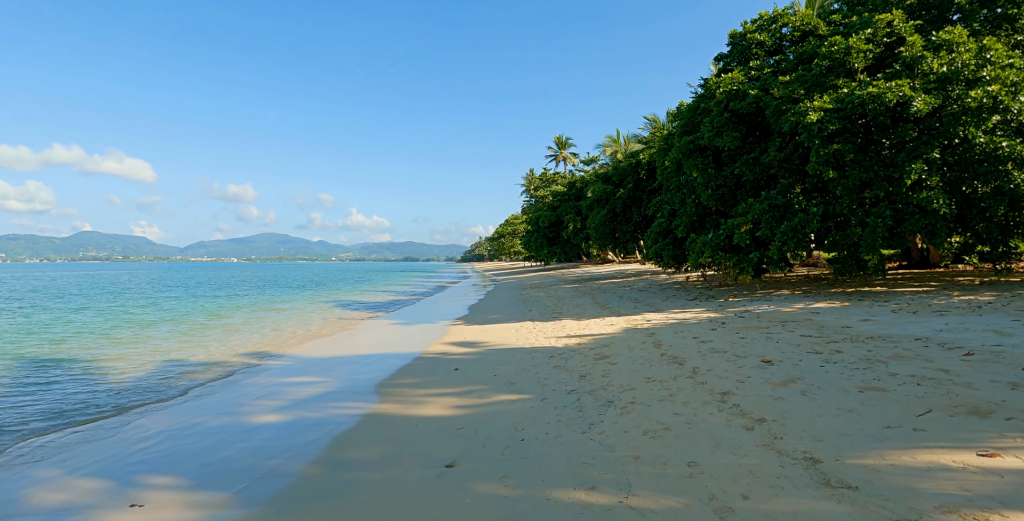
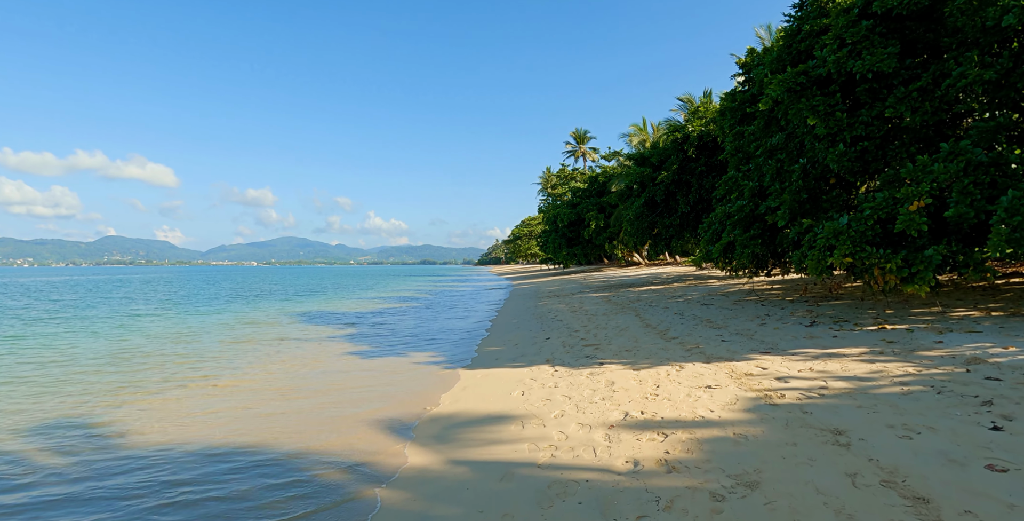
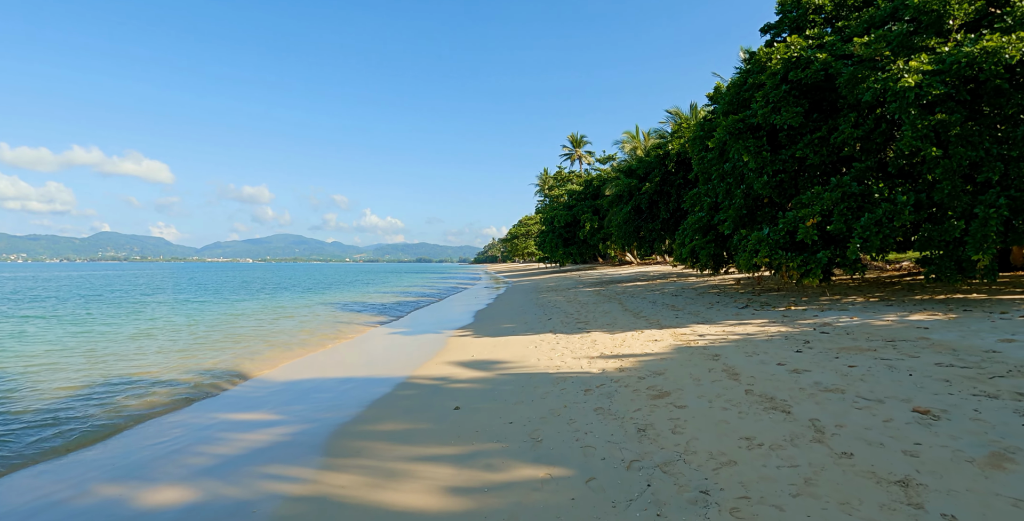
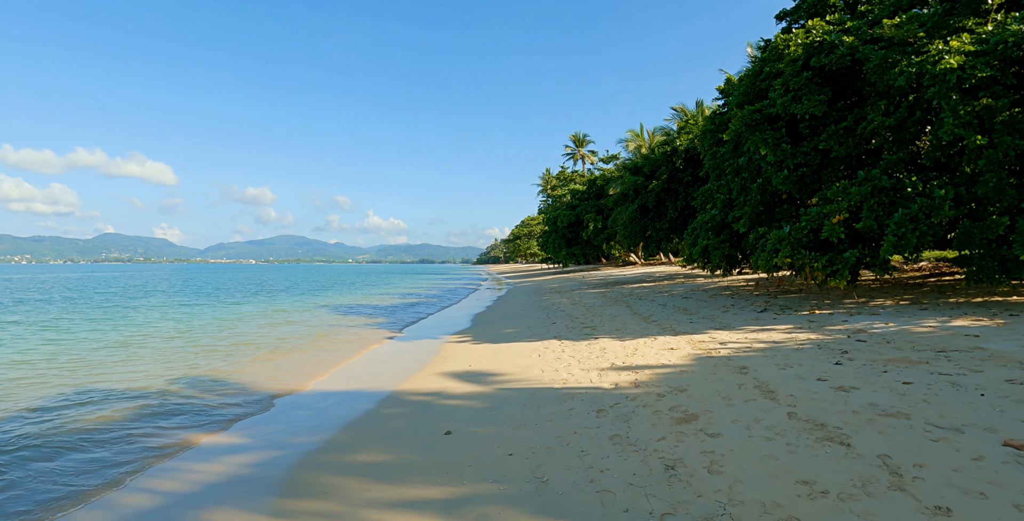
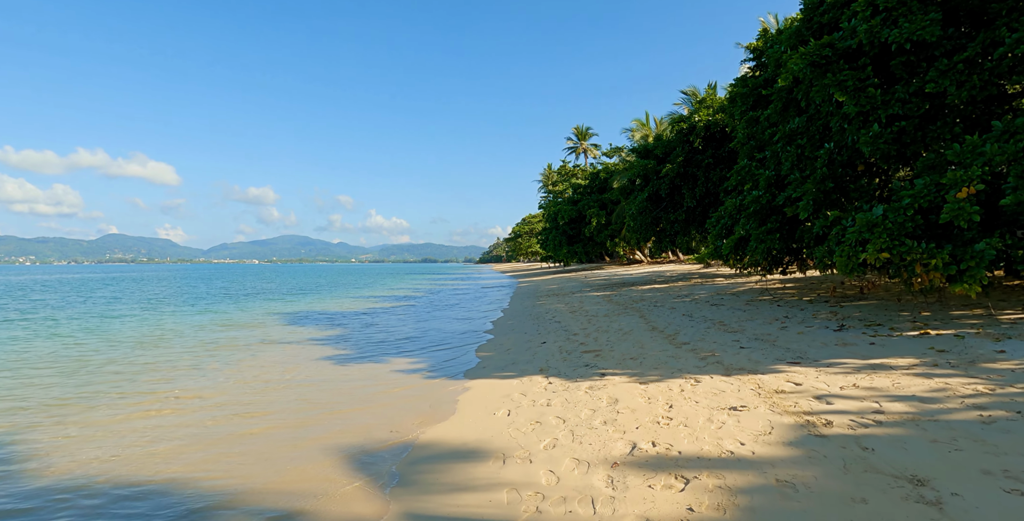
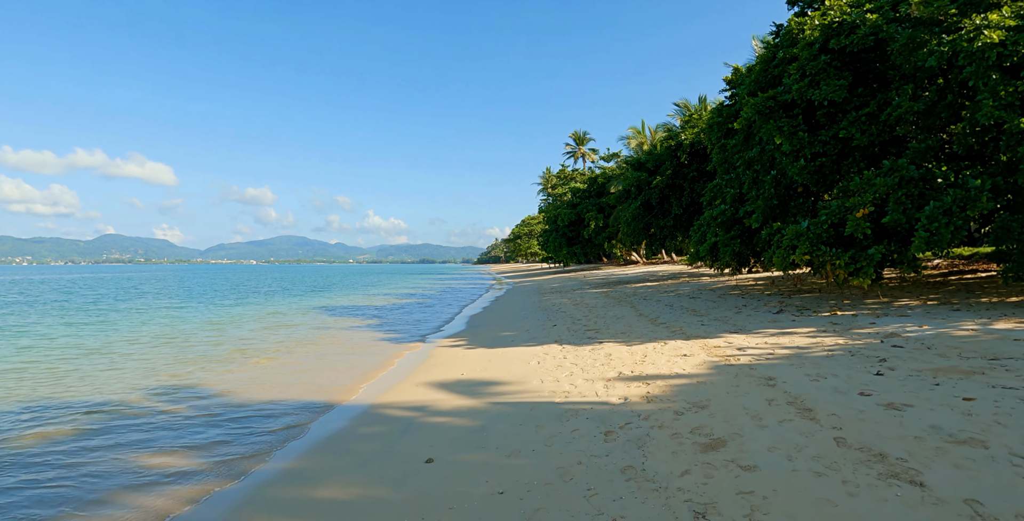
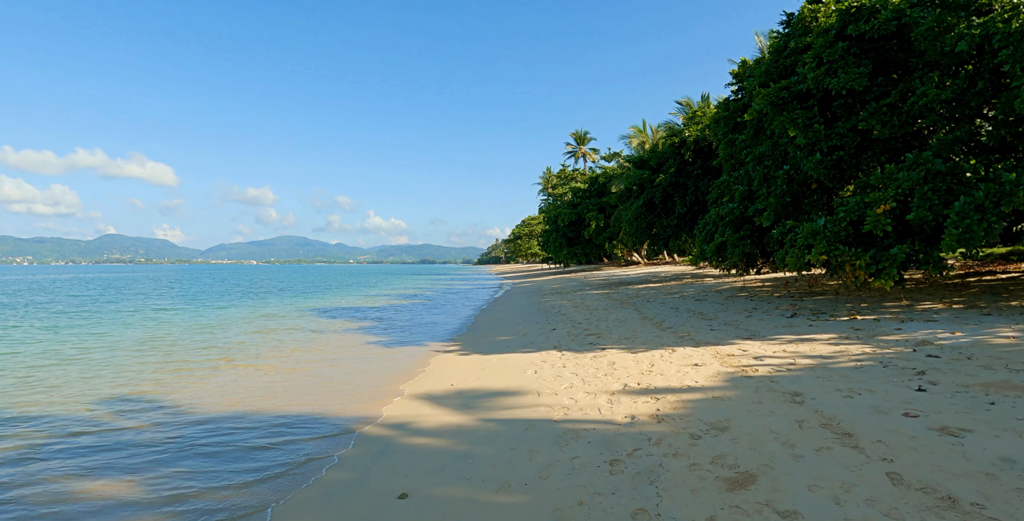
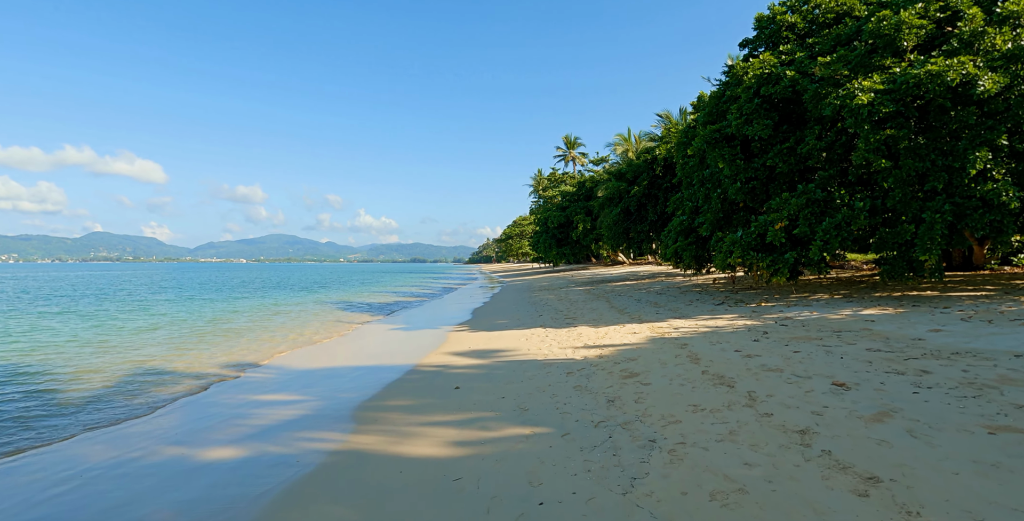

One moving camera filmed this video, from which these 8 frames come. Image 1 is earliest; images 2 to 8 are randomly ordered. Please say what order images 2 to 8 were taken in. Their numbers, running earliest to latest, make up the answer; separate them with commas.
8, 3, 4, 6, 7, 2, 5
